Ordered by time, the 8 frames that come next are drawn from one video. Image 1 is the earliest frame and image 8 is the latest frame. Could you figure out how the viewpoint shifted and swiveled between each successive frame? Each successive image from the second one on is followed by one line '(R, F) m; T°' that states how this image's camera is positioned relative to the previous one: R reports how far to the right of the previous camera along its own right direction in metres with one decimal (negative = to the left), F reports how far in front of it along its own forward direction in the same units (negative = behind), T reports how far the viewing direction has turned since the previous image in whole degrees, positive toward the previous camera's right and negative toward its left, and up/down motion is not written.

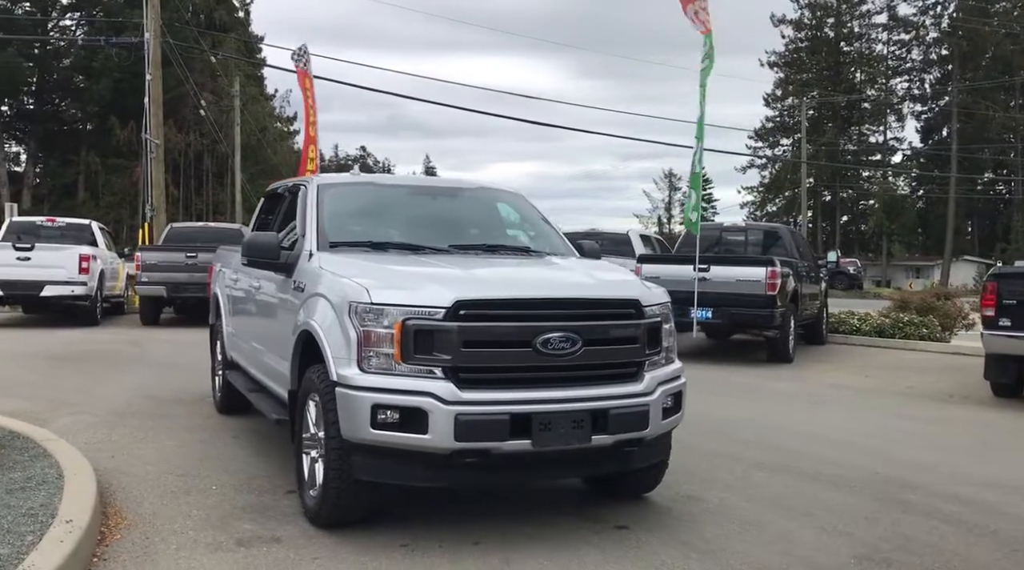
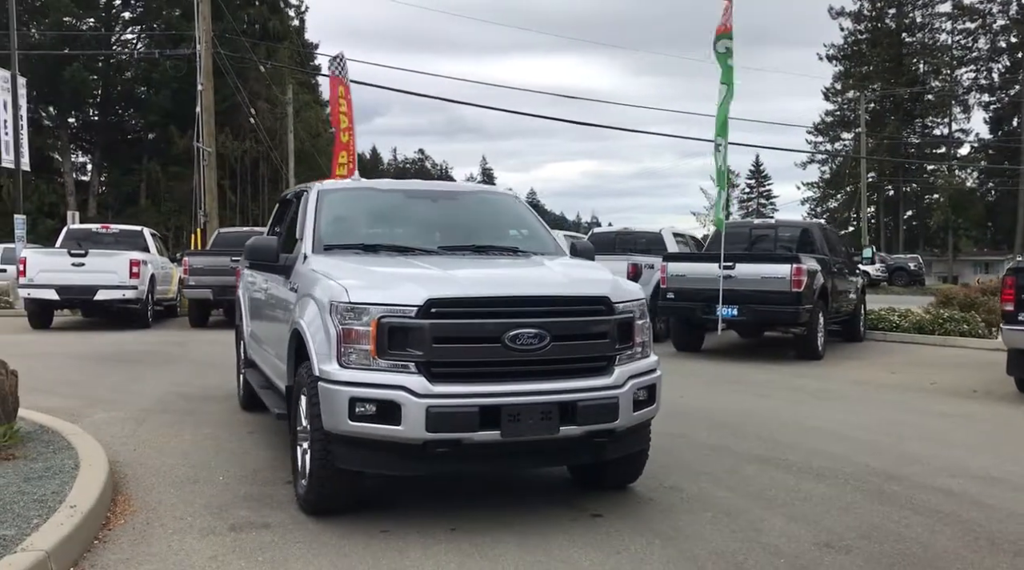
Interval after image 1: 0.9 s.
(+0.5, -0.2) m; -4°
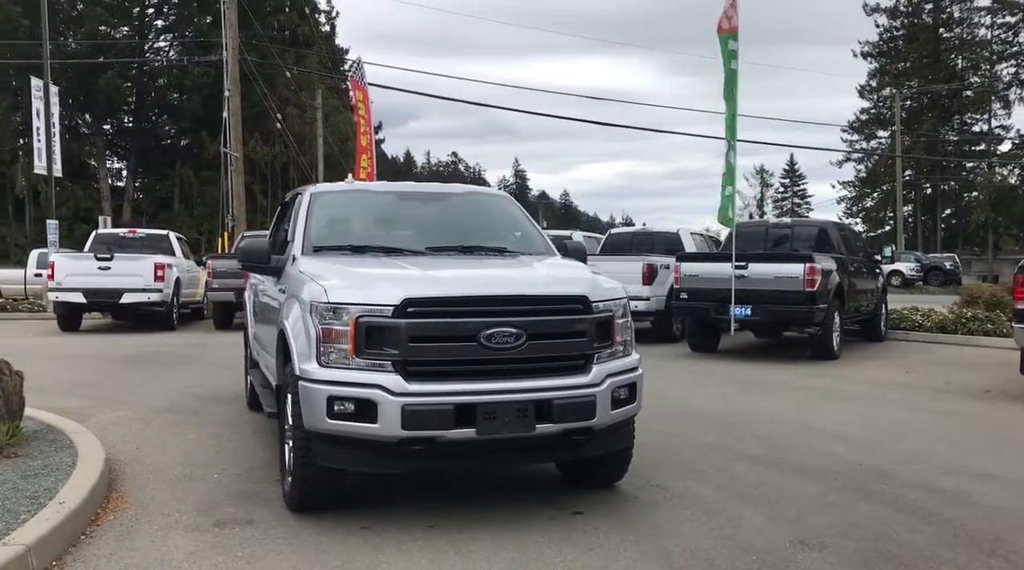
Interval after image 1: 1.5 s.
(+0.3, 0.0) m; -2°
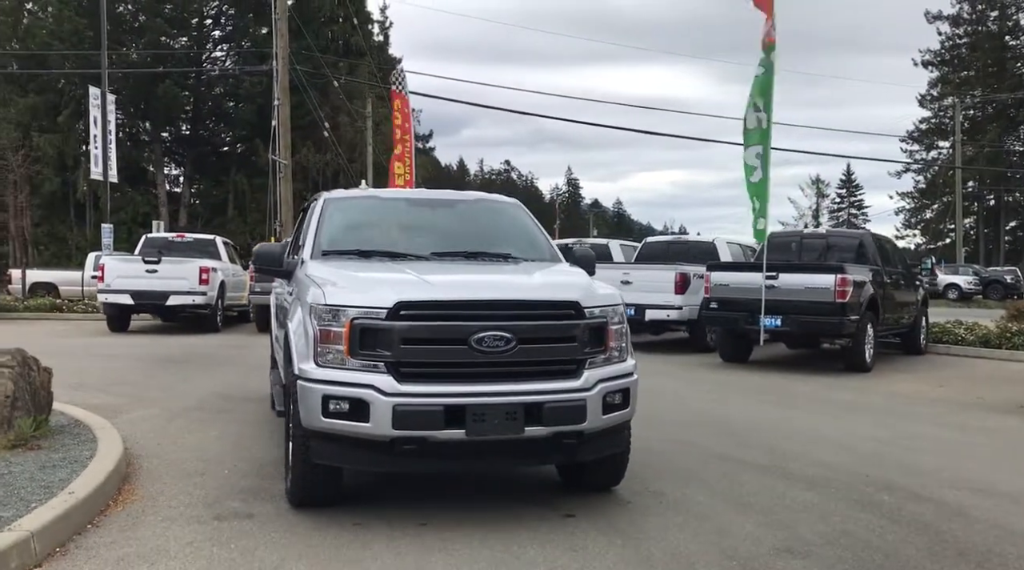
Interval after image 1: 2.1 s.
(+0.3, -0.1) m; -3°
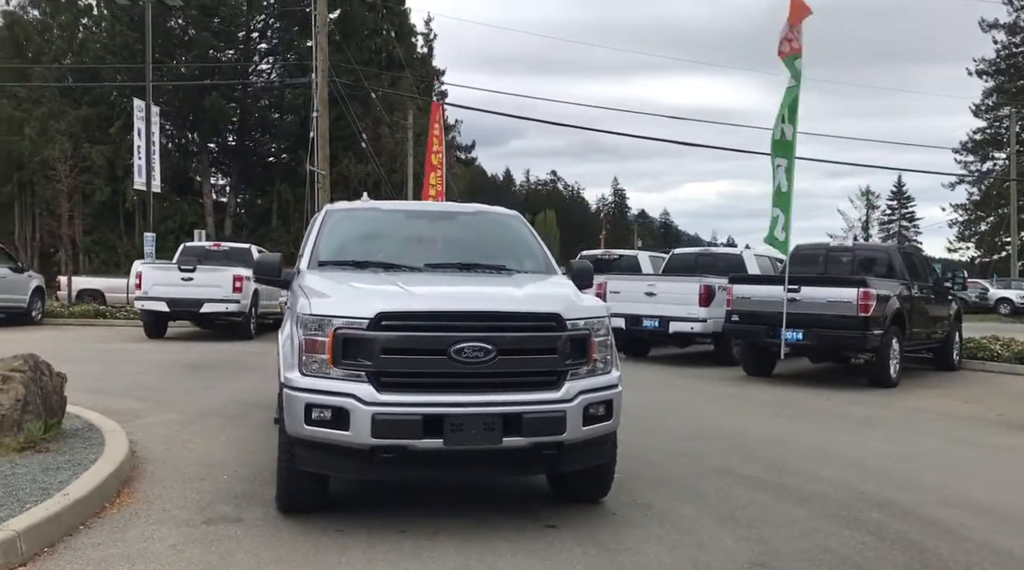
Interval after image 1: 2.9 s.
(+0.4, -0.1) m; -3°
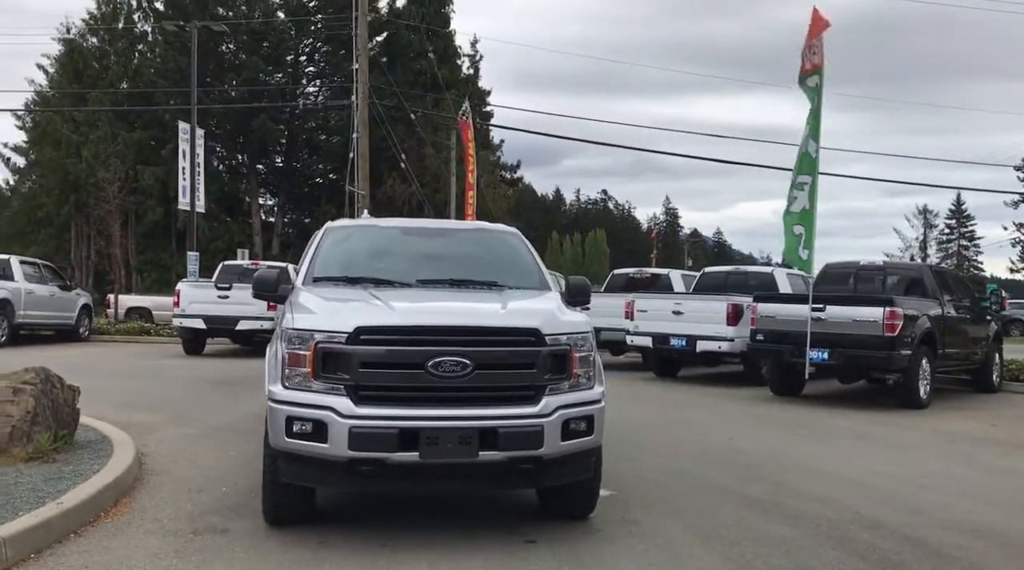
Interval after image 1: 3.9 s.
(+0.4, 0.0) m; -3°
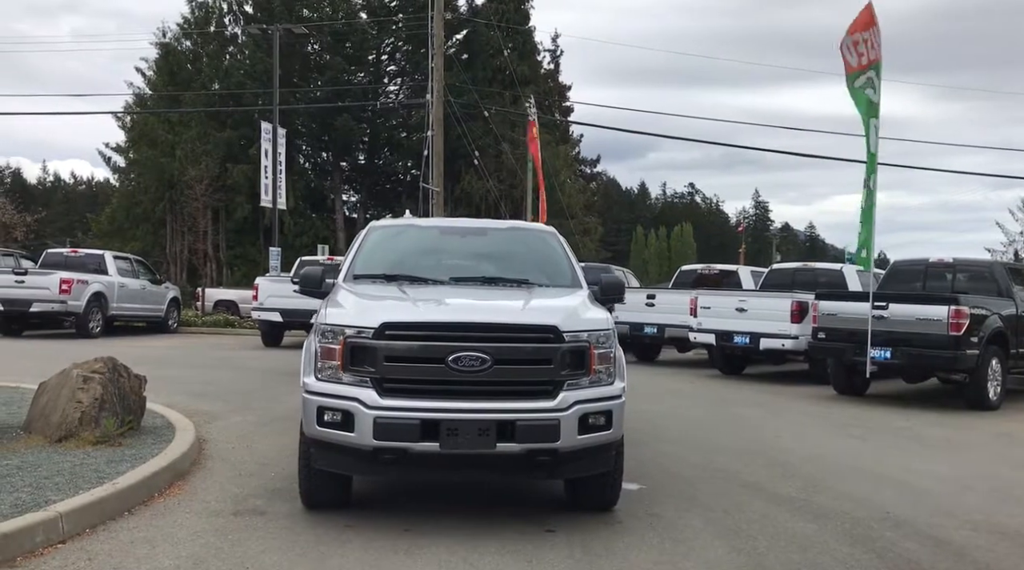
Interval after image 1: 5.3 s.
(+0.4, -0.2) m; -5°
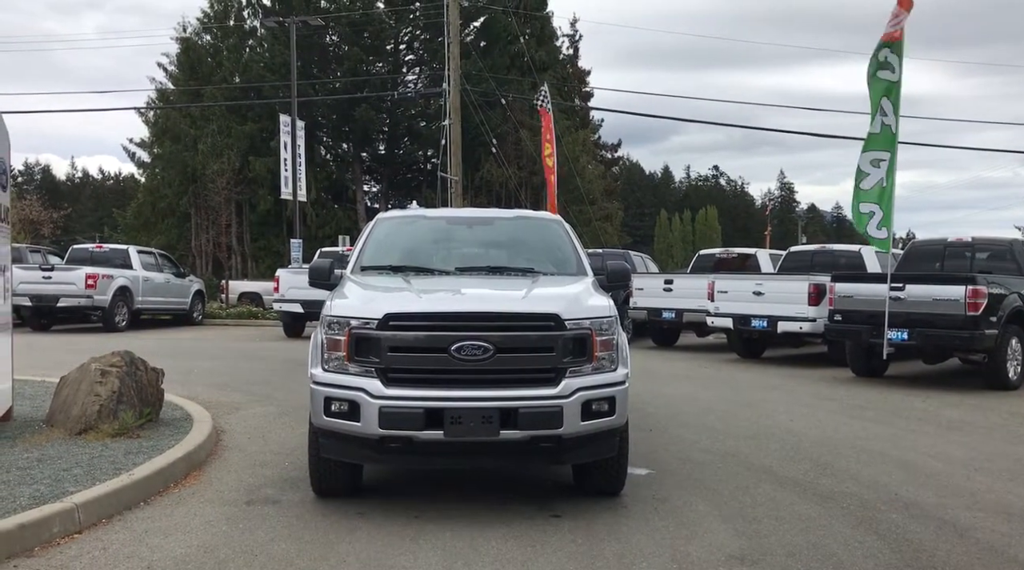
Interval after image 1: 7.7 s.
(+0.1, -0.1) m; -2°
